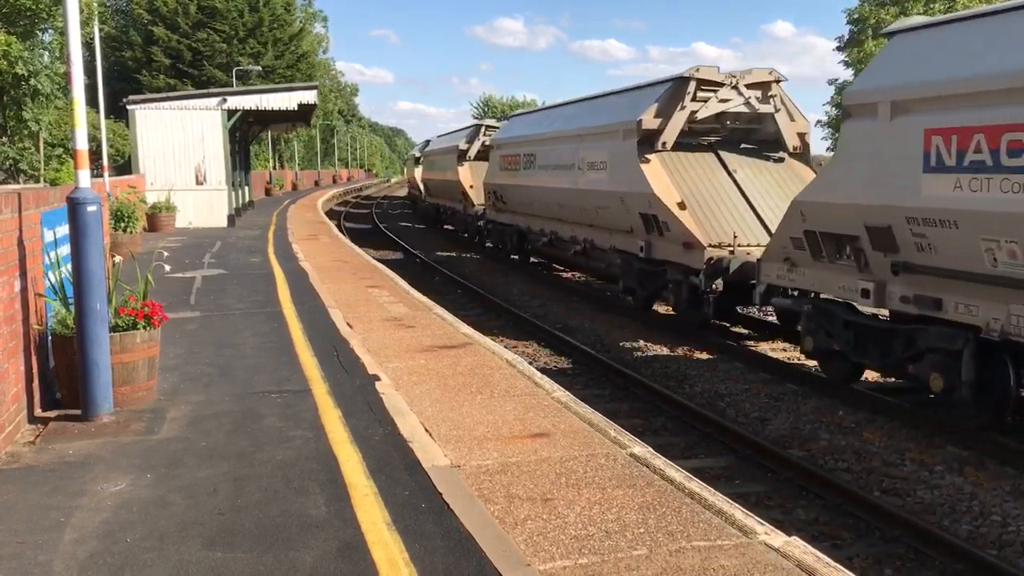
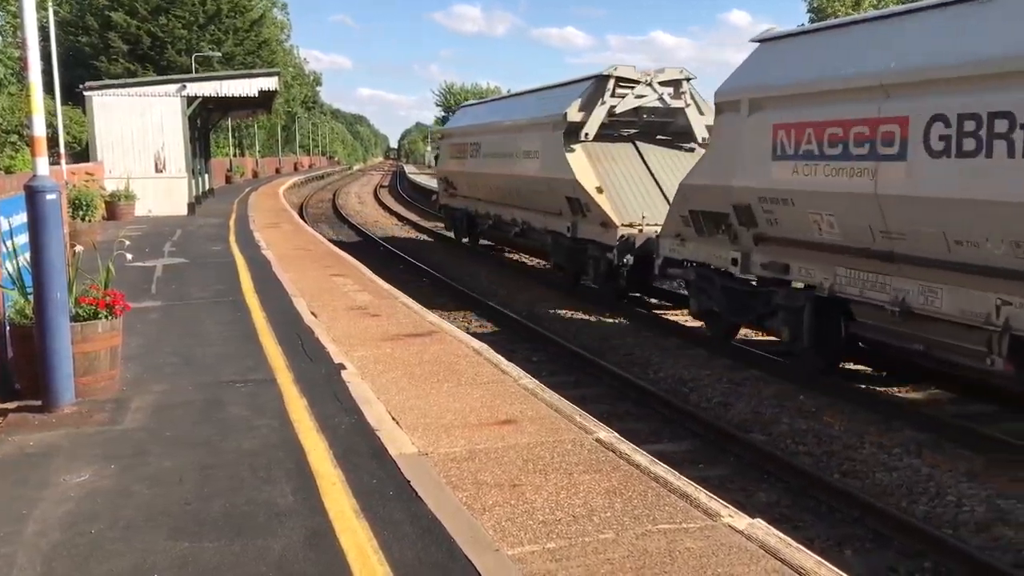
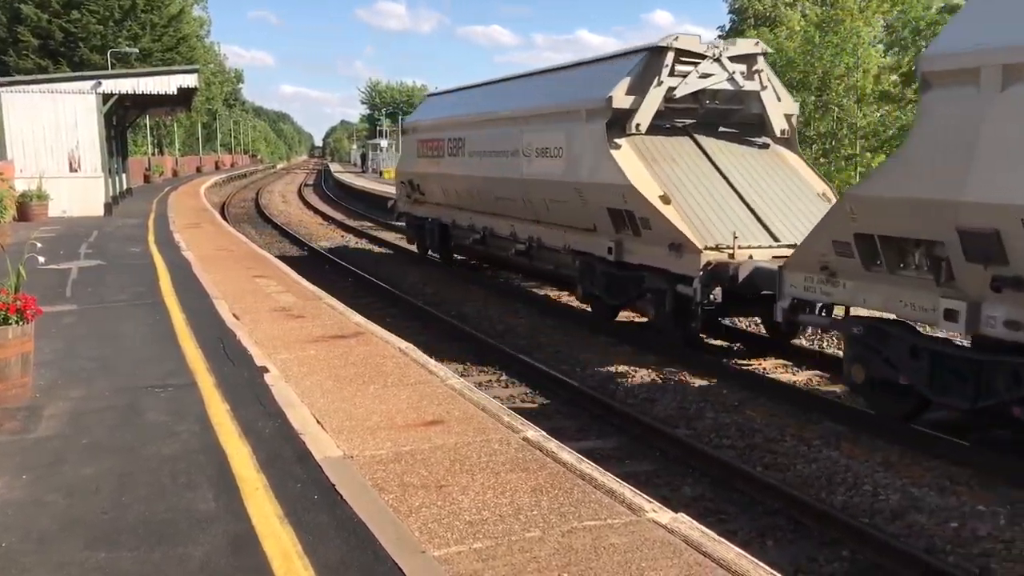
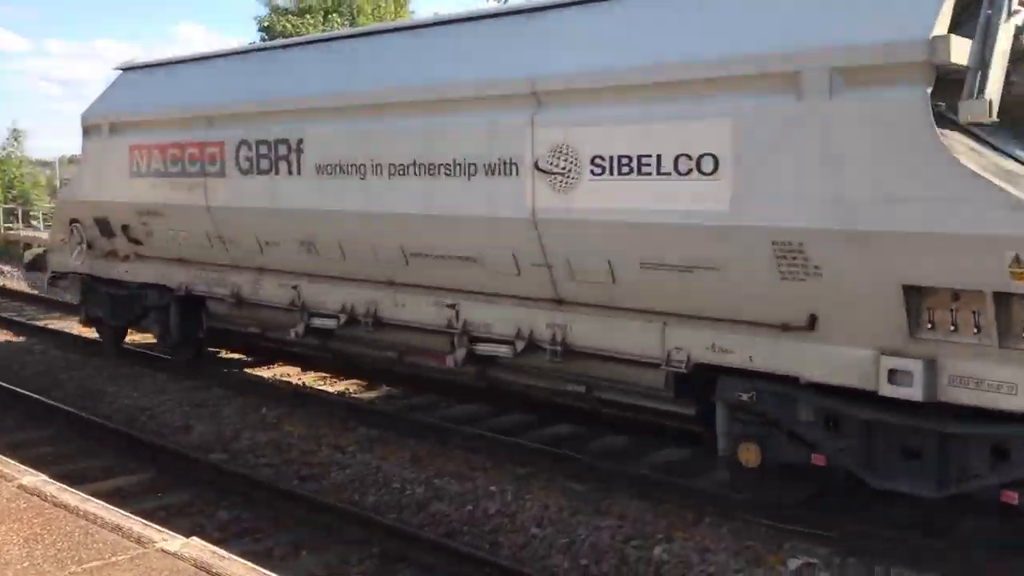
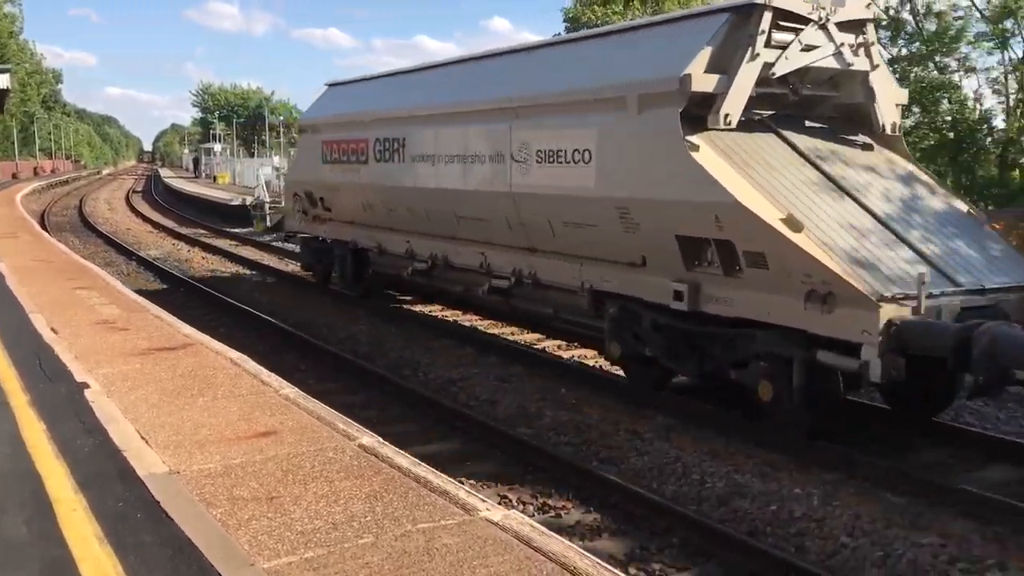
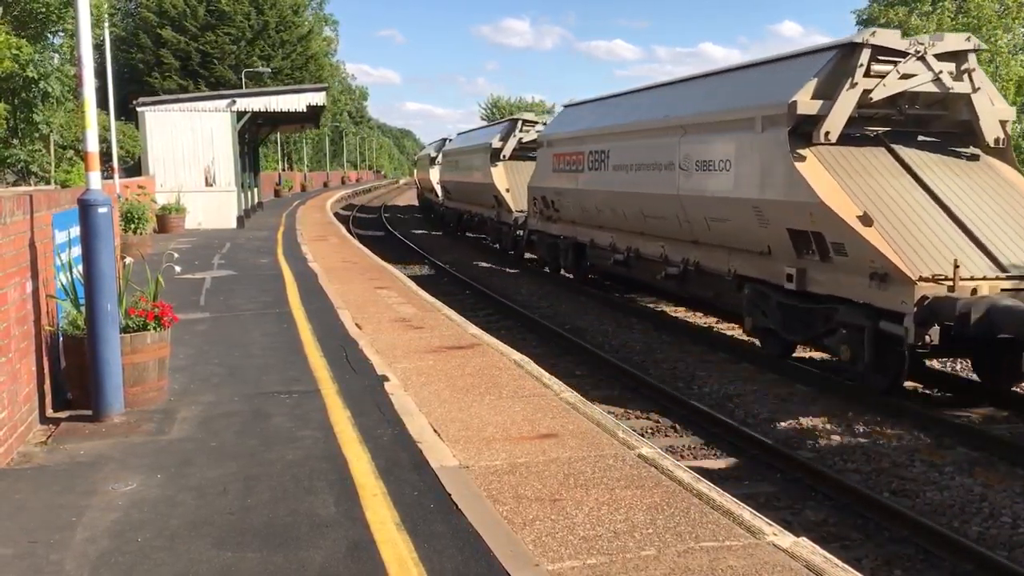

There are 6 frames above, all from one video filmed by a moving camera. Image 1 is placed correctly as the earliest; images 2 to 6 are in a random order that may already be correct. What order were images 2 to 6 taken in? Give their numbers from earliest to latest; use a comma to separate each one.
6, 2, 3, 5, 4
